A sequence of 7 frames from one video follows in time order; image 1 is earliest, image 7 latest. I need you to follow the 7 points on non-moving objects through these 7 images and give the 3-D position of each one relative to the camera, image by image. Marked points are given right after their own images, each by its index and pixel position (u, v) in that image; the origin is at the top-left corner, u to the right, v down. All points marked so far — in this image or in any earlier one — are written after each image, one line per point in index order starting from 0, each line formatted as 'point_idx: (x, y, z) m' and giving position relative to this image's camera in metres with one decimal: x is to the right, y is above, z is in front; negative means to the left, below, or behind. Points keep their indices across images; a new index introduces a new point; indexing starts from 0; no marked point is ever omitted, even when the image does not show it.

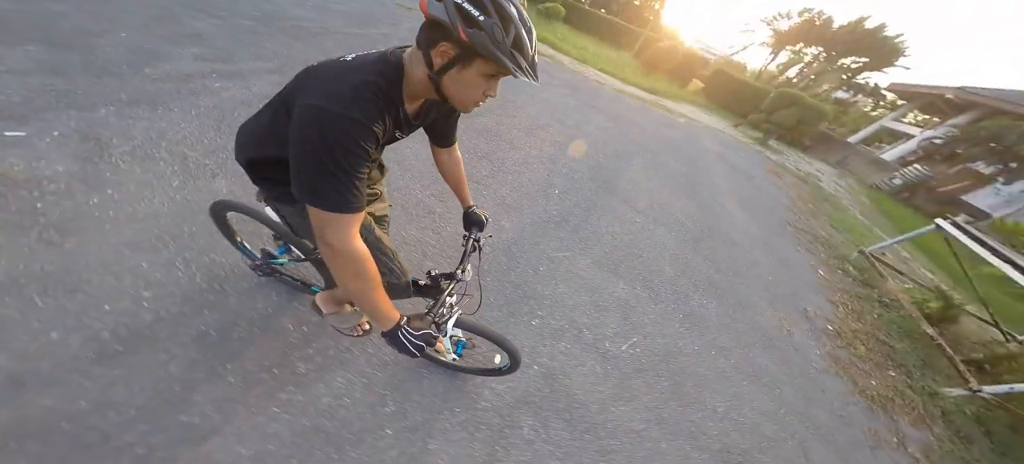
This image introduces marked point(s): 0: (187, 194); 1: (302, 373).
0: (-3.1, +0.4, +2.9) m
1: (-1.5, -0.9, +2.1) m
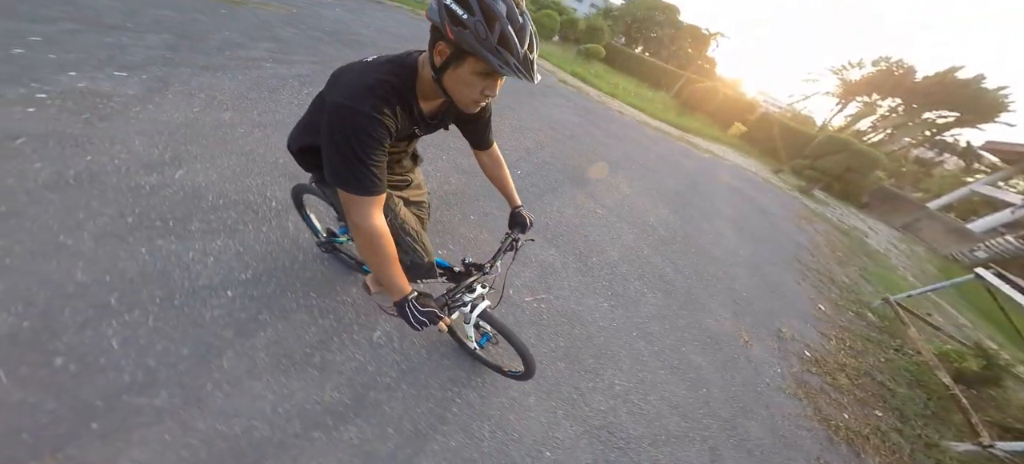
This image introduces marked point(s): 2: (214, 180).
0: (-3.7, +1.5, +3.8) m
1: (-2.5, +0.1, +2.5) m
2: (-2.7, +0.5, +3.0) m
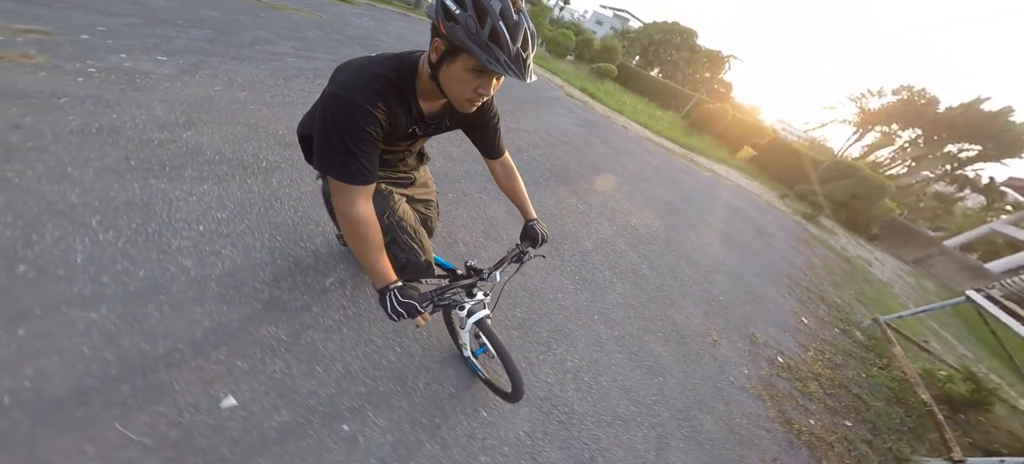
0: (-3.8, +1.9, +4.2) m
1: (-2.8, +0.5, +2.7) m
2: (-2.9, +0.9, +3.3) m
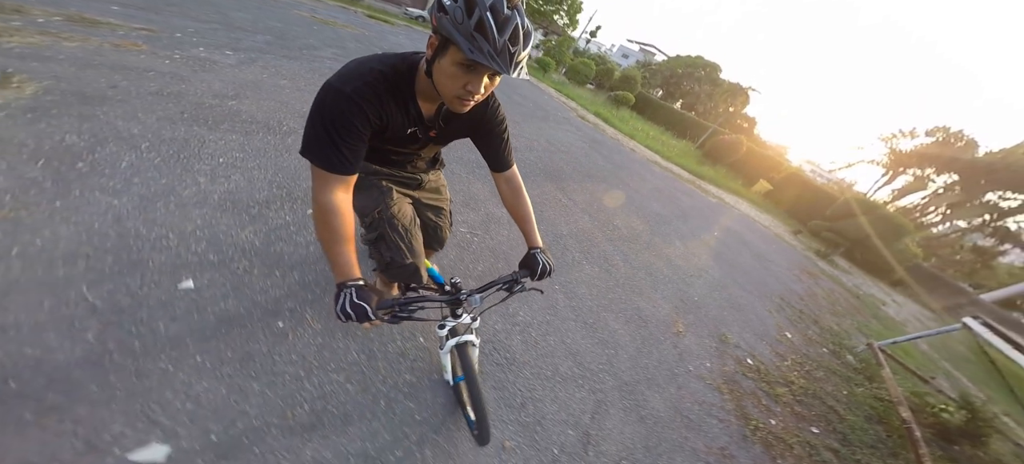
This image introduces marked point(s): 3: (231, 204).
0: (-3.8, +2.4, +5.0) m
1: (-3.0, +1.1, +3.3) m
2: (-3.1, +1.4, +3.9) m
3: (-2.2, +0.3, +2.6) m
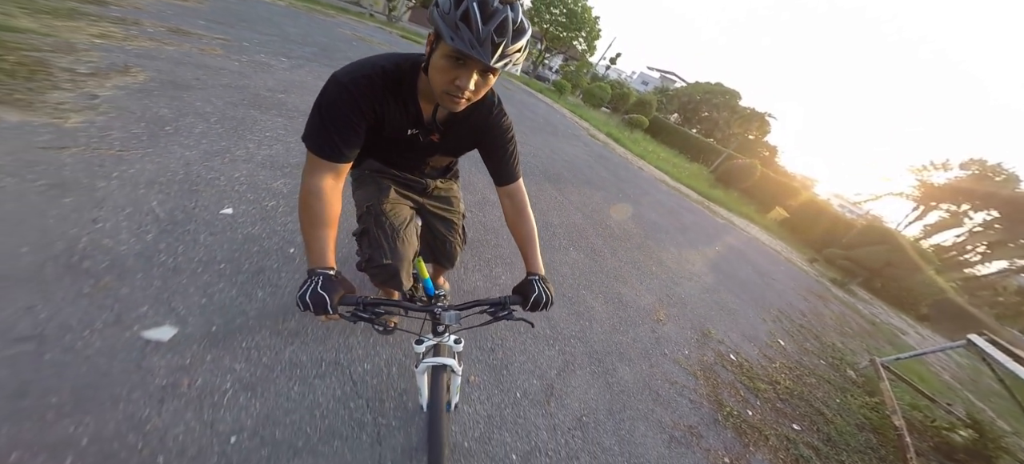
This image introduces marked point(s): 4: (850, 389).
0: (-3.6, +2.6, +5.7) m
1: (-3.0, +1.4, +3.9) m
2: (-3.0, +1.8, +4.5) m
3: (-2.3, +0.7, +3.0) m
4: (+3.6, -1.7, +3.4) m
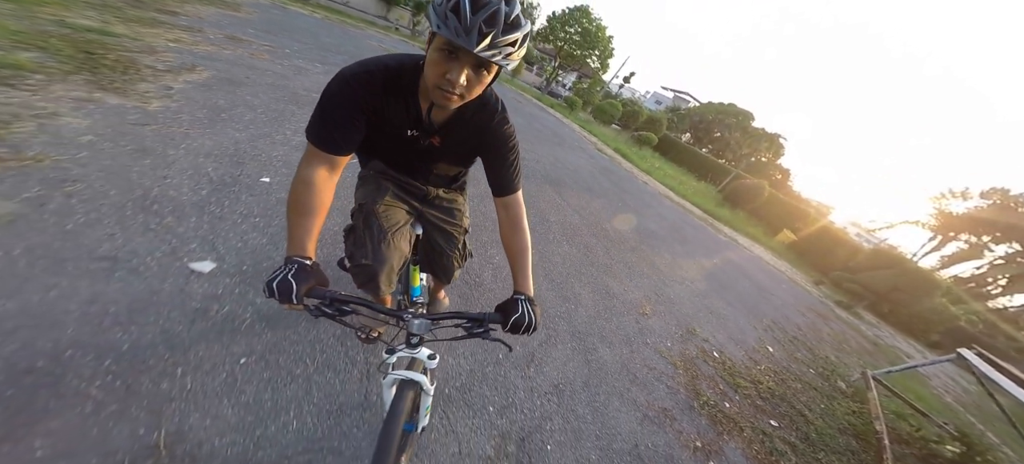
0: (-3.4, +2.8, +6.2) m
1: (-2.9, +1.7, +4.3) m
2: (-2.9, +2.0, +5.0) m
3: (-2.3, +0.9, +3.4) m
4: (+3.5, -1.8, +3.4) m
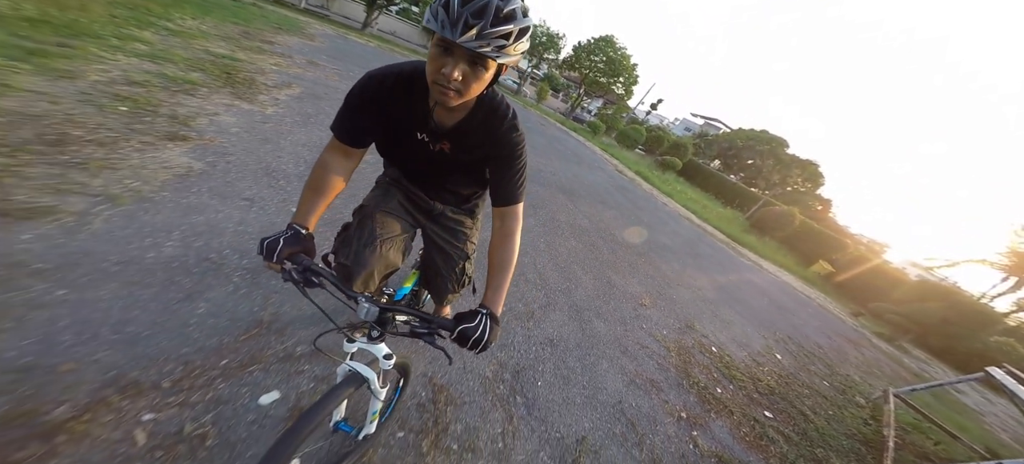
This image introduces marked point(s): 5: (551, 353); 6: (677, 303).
0: (-2.7, +2.8, +7.3) m
1: (-2.5, +1.9, +5.2) m
2: (-2.4, +2.1, +5.9) m
3: (-2.0, +1.1, +4.2) m
4: (+3.5, -1.9, +3.4) m
5: (+0.3, -1.0, +2.6) m
6: (+2.1, -0.9, +4.1) m
